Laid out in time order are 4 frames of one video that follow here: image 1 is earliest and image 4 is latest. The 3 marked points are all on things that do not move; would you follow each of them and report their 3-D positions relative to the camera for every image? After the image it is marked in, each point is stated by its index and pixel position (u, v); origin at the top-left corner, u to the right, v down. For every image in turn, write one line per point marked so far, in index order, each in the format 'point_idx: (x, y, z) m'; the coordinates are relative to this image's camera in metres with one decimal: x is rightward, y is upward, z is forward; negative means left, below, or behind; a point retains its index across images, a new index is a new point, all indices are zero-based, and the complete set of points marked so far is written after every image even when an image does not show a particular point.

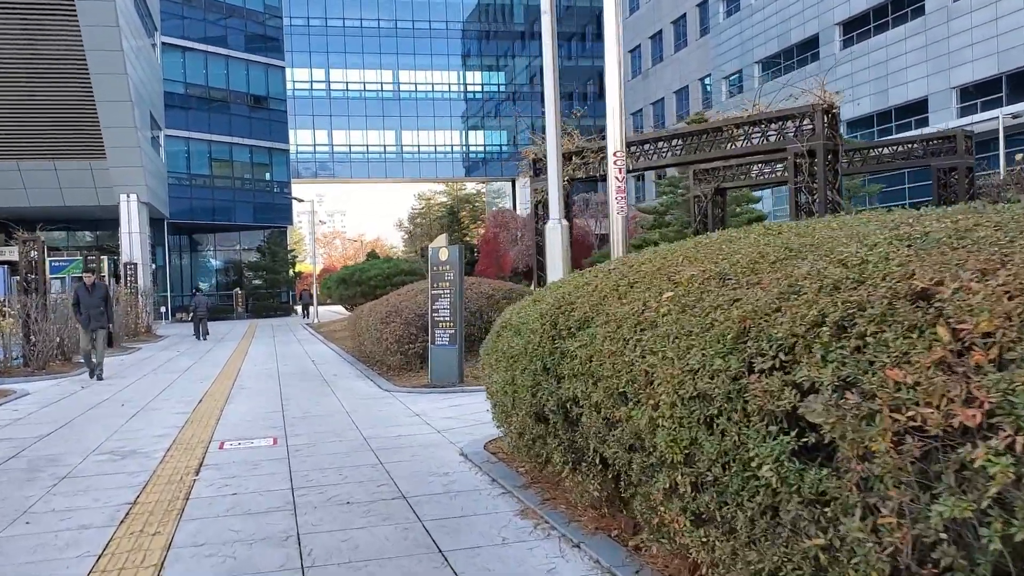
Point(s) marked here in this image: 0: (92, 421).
0: (-6.0, -1.9, +11.1) m
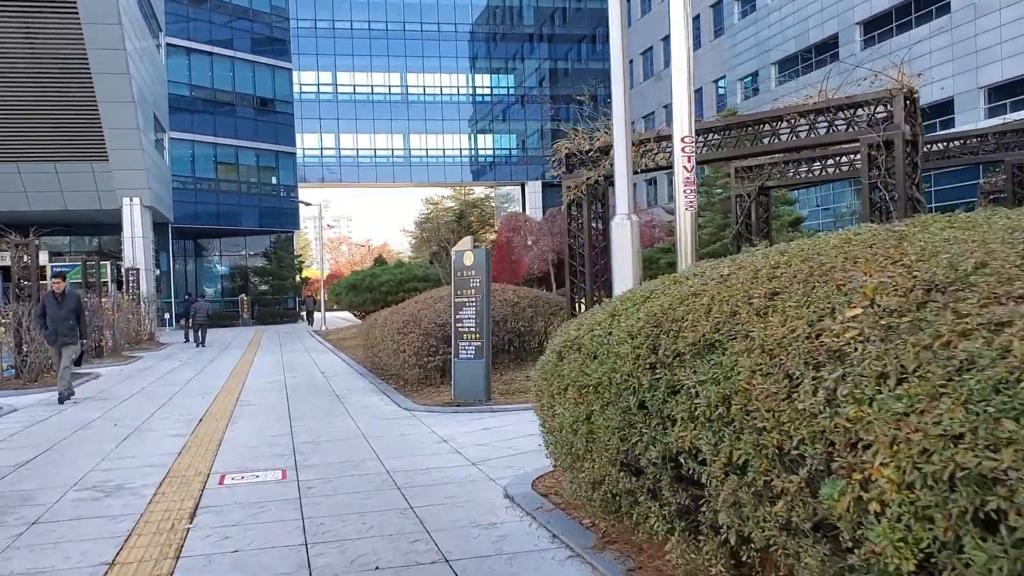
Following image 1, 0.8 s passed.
0: (-5.5, -2.0, +9.9) m
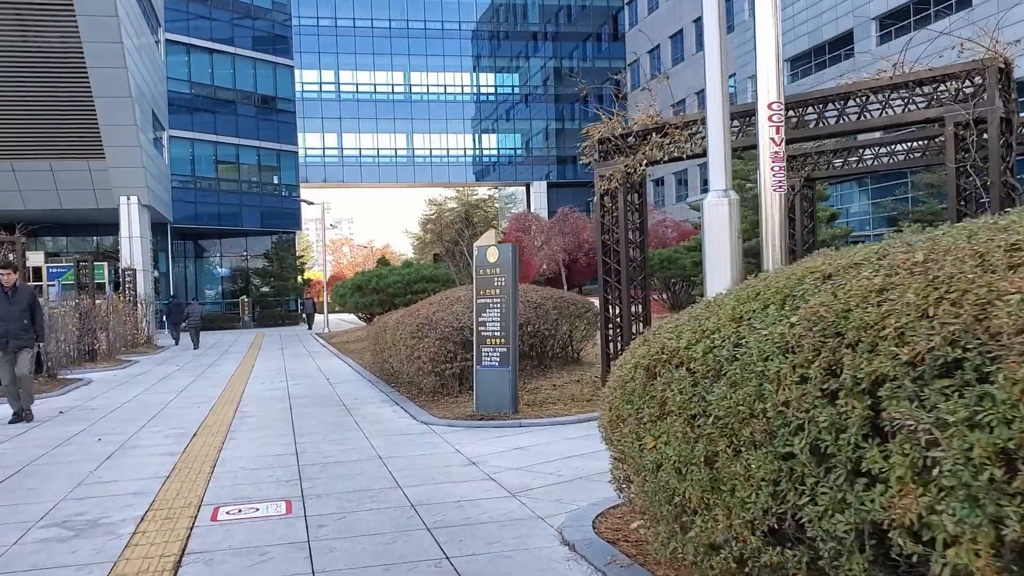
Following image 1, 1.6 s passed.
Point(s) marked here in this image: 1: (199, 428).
0: (-5.1, -2.0, +8.7) m
1: (-4.4, -1.9, +10.8) m
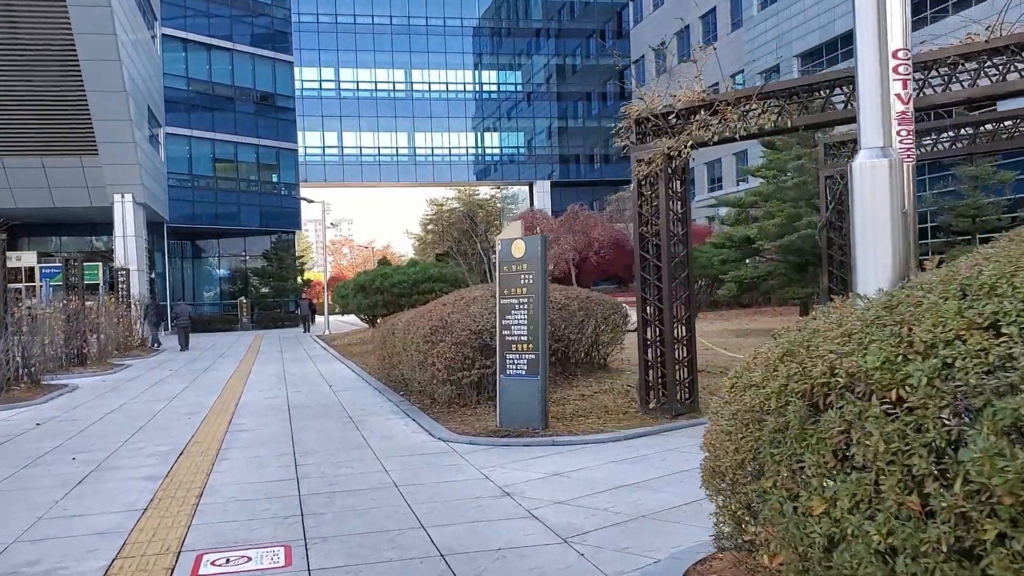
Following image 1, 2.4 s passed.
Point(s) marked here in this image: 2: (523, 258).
0: (-4.8, -2.0, +7.5) m
1: (-4.0, -1.9, +9.6) m
2: (+0.1, +0.4, +9.1) m
